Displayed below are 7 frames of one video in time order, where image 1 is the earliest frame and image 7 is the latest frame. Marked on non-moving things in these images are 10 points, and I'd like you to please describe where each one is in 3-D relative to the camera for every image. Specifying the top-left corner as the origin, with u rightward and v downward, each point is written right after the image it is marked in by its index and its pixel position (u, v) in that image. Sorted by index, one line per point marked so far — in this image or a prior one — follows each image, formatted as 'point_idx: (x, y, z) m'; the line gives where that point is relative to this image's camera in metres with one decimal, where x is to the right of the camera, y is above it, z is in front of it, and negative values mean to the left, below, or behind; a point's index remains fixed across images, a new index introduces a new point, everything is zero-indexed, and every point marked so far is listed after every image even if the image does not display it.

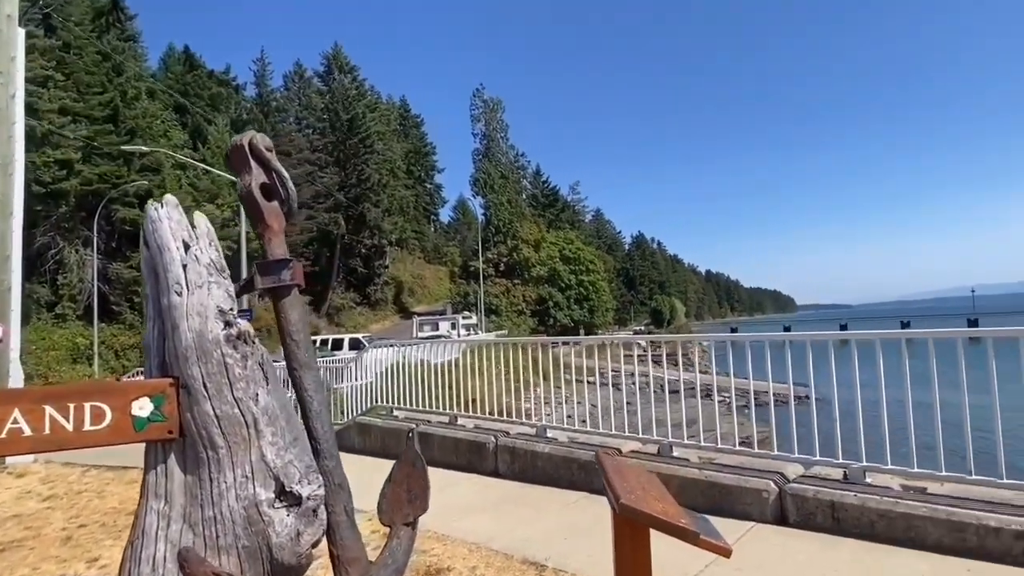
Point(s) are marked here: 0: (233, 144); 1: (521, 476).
0: (-1.3, +0.7, +2.7) m
1: (+0.1, -1.7, +5.3) m
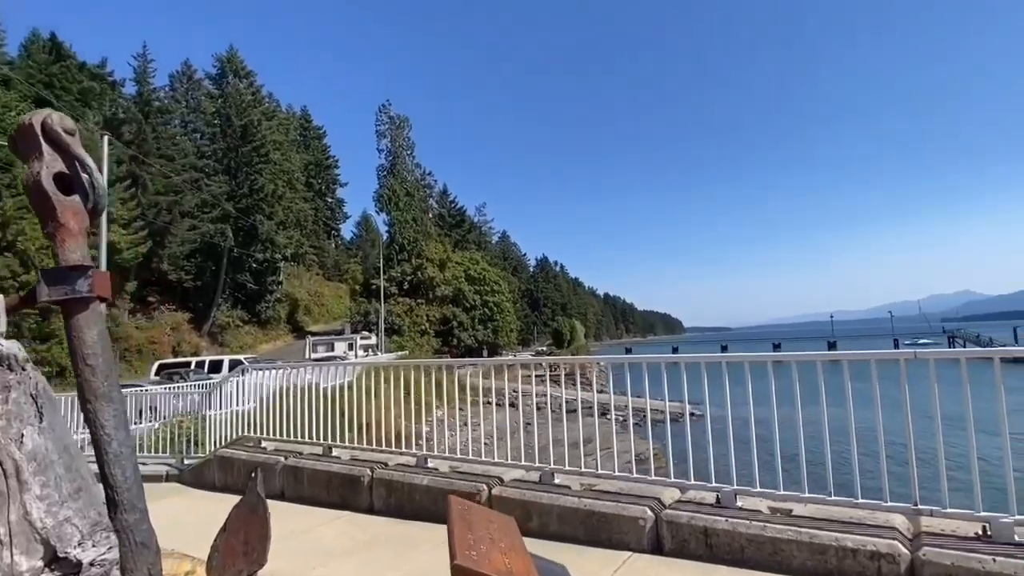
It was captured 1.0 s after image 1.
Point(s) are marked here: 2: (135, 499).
0: (-1.9, +0.6, +2.2) m
1: (-1.0, -1.8, +4.9) m
2: (-1.4, -0.8, +2.2) m
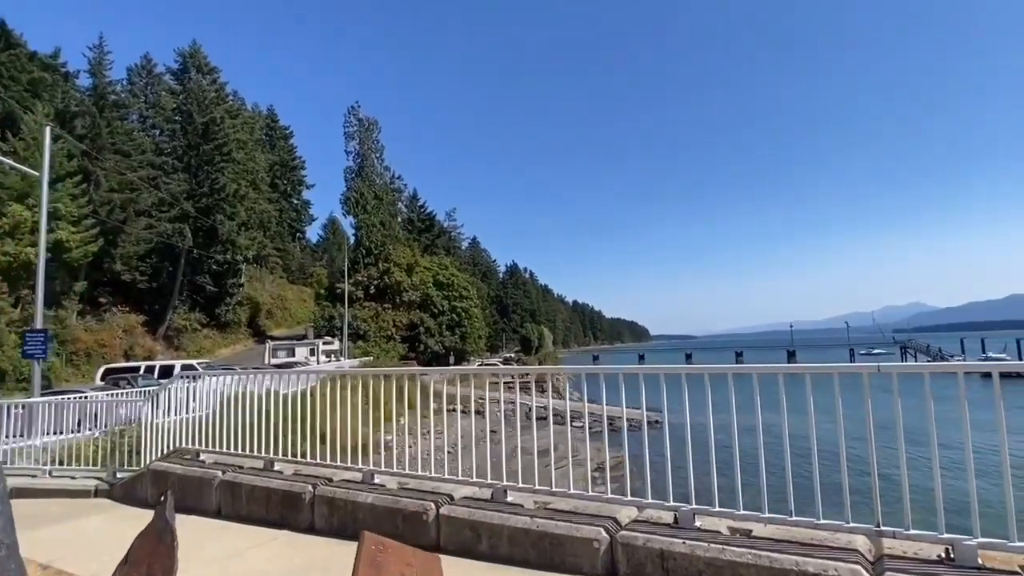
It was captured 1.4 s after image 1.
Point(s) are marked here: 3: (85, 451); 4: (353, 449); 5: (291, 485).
0: (-2.1, +0.6, +1.9) m
1: (-1.3, -1.9, +4.6) m
2: (-1.6, -0.8, +1.9) m
3: (-7.0, -2.7, +9.8) m
4: (-1.7, -1.7, +6.3) m
5: (-1.8, -1.6, +5.0) m
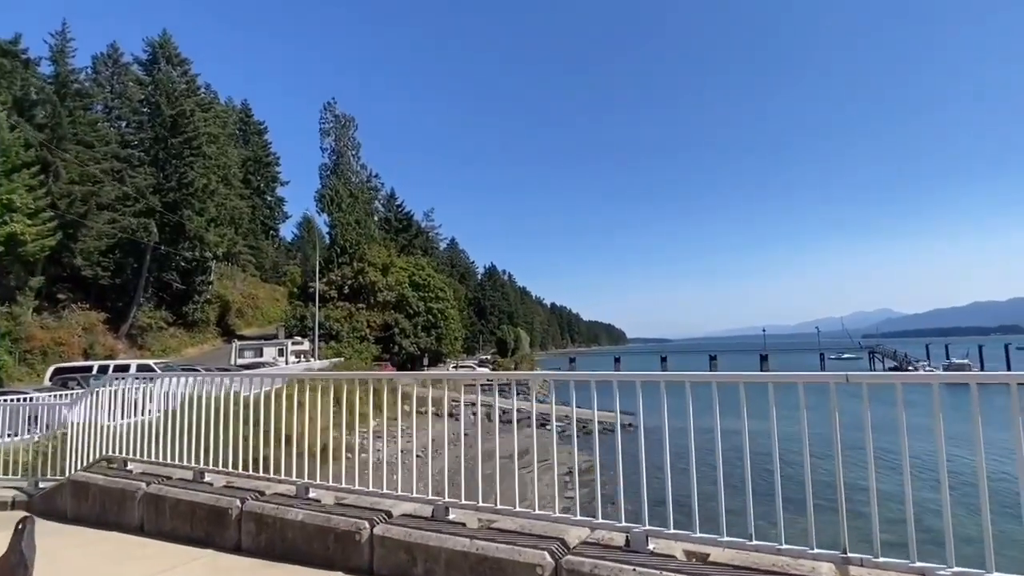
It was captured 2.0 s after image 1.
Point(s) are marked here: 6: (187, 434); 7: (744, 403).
0: (-2.3, +0.7, +1.5) m
1: (-1.7, -1.8, +4.2) m
2: (-1.9, -0.7, +1.5) m
3: (-7.5, -2.6, +9.2) m
4: (-2.2, -1.7, +5.9) m
5: (-2.2, -1.6, +4.6) m
6: (-3.7, -1.6, +6.7) m
7: (+1.6, -0.8, +4.0) m
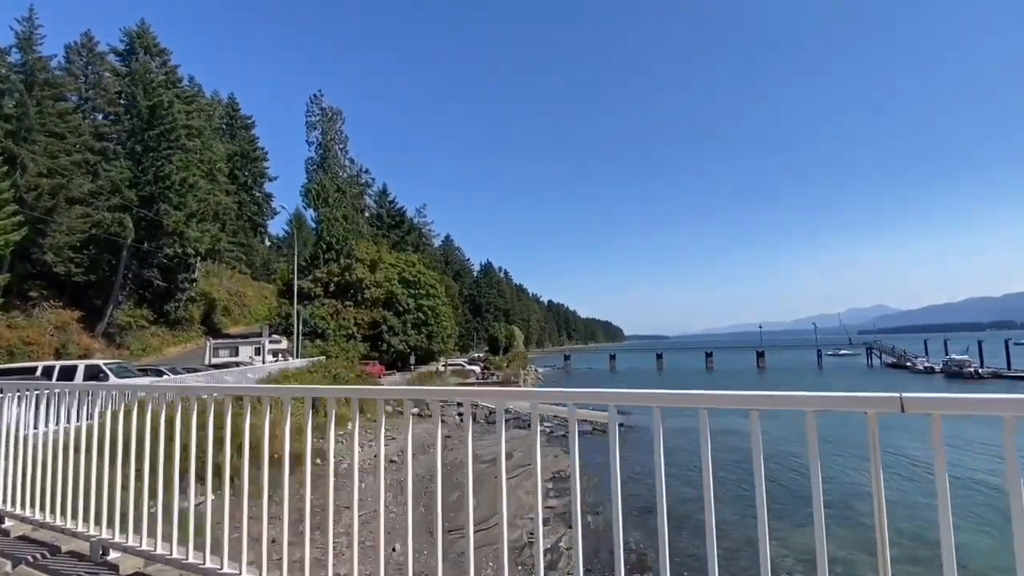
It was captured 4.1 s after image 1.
0: (-2.9, +0.8, +0.3) m
1: (-2.3, -1.7, +3.0) m
2: (-2.5, -0.6, +0.3) m
3: (-8.2, -2.5, +8.0) m
4: (-2.8, -1.5, +4.8) m
5: (-2.9, -1.5, +3.4) m
6: (-4.3, -1.5, +5.5) m
7: (+1.0, -0.6, +2.9) m
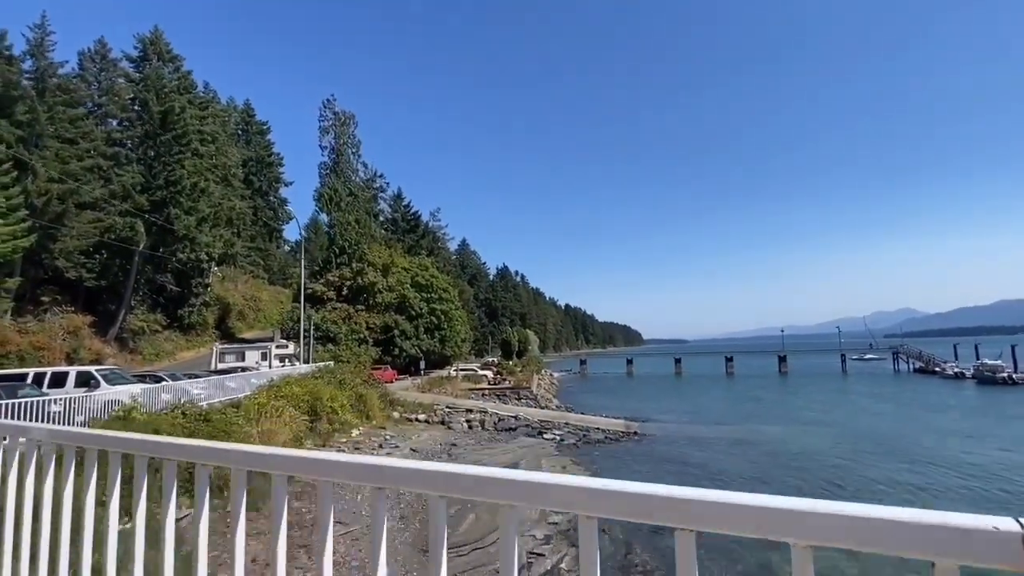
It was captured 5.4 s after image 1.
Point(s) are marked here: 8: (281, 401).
0: (-3.4, +0.8, -0.3) m
1: (-2.7, -1.7, +2.4) m
2: (-3.0, -0.6, -0.3) m
3: (-8.4, -2.6, +7.5) m
4: (-3.1, -1.6, +4.1) m
5: (-3.2, -1.5, +2.8) m
6: (-4.6, -1.5, +5.0) m
7: (+0.6, -0.6, +2.1) m
8: (-7.5, -3.7, +19.4) m
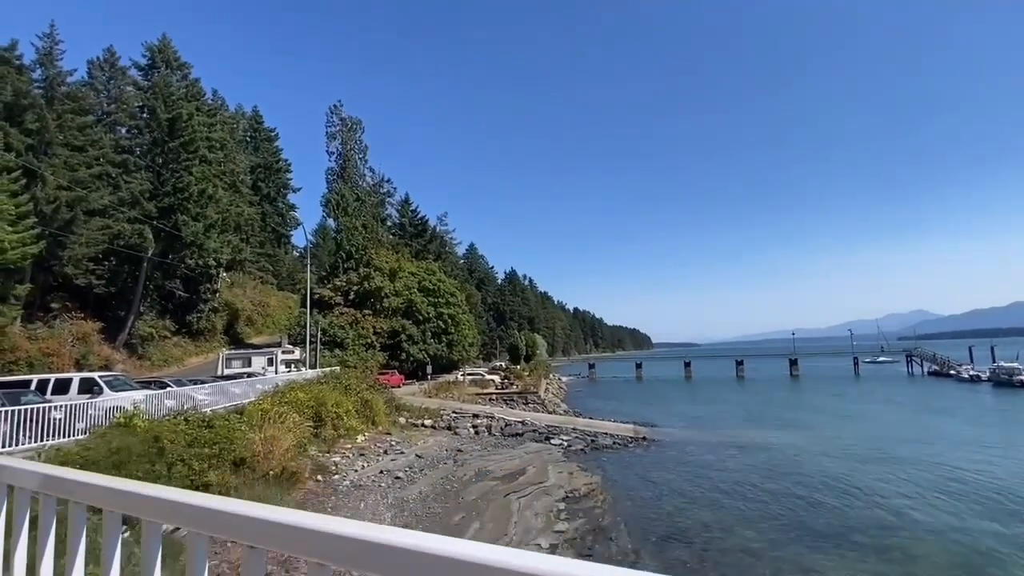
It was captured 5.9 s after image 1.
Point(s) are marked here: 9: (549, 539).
0: (-3.5, +0.8, -0.4) m
1: (-2.8, -1.8, +2.3) m
2: (-3.1, -0.6, -0.4) m
3: (-8.4, -2.7, +7.5) m
4: (-3.2, -1.6, +4.0) m
5: (-3.3, -1.5, +2.6) m
6: (-4.7, -1.6, +4.8) m
7: (+0.5, -0.7, +1.9) m
8: (-7.3, -3.9, +19.4) m
9: (+0.4, -3.3, +9.5) m
